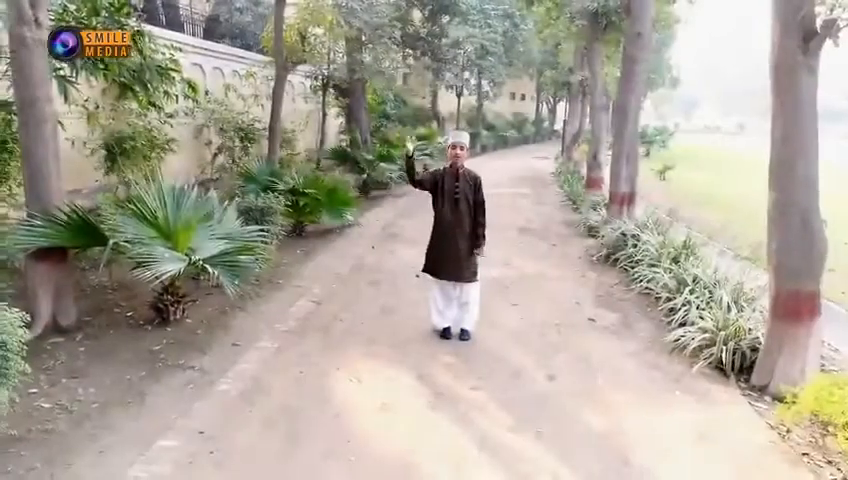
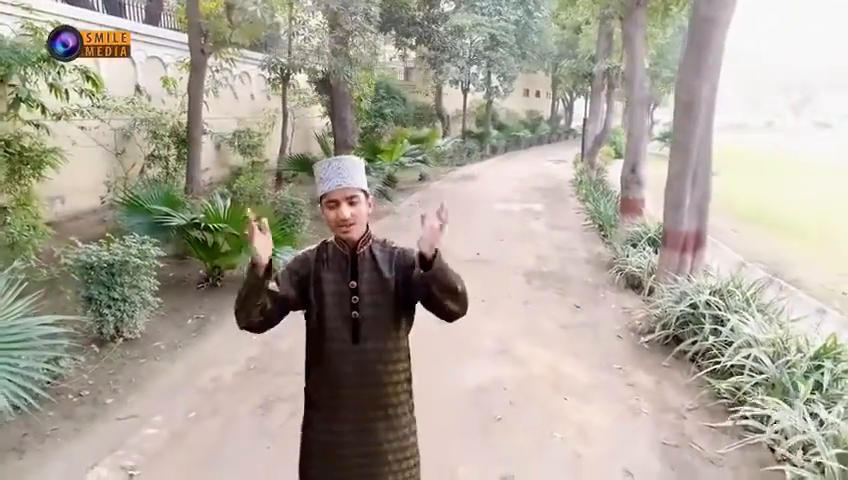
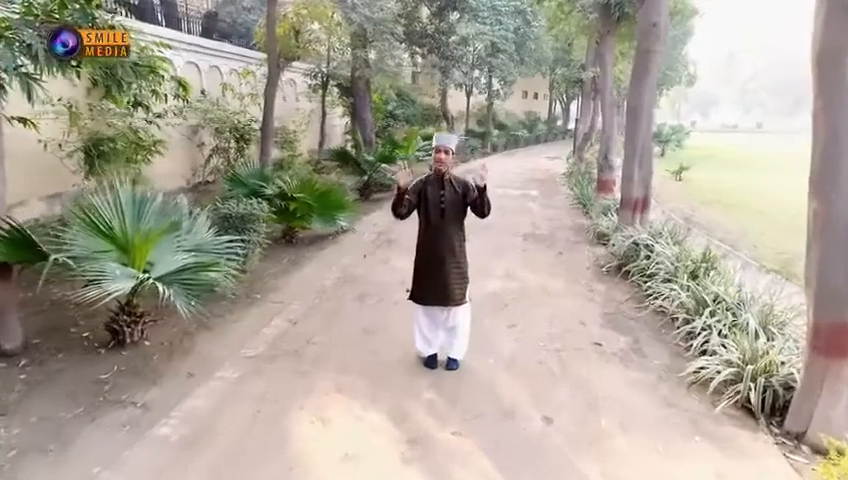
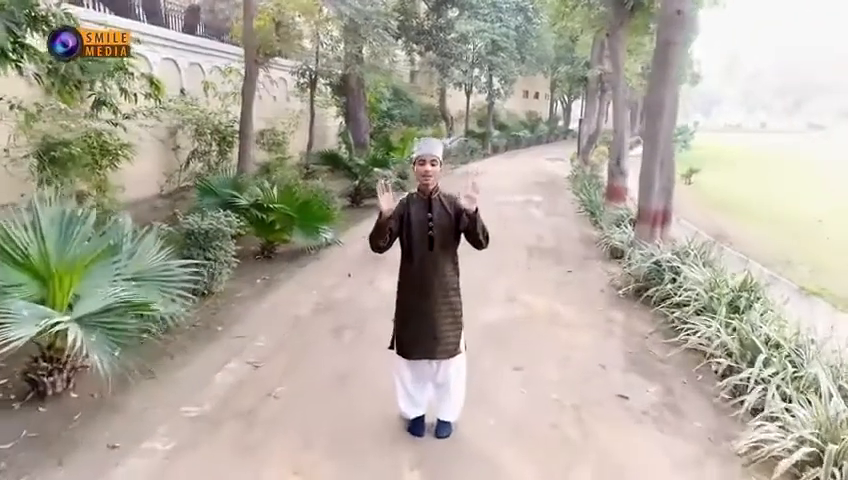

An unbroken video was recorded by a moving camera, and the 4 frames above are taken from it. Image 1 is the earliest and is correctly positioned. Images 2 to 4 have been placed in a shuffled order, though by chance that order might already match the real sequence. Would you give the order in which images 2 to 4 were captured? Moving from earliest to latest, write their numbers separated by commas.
3, 4, 2
